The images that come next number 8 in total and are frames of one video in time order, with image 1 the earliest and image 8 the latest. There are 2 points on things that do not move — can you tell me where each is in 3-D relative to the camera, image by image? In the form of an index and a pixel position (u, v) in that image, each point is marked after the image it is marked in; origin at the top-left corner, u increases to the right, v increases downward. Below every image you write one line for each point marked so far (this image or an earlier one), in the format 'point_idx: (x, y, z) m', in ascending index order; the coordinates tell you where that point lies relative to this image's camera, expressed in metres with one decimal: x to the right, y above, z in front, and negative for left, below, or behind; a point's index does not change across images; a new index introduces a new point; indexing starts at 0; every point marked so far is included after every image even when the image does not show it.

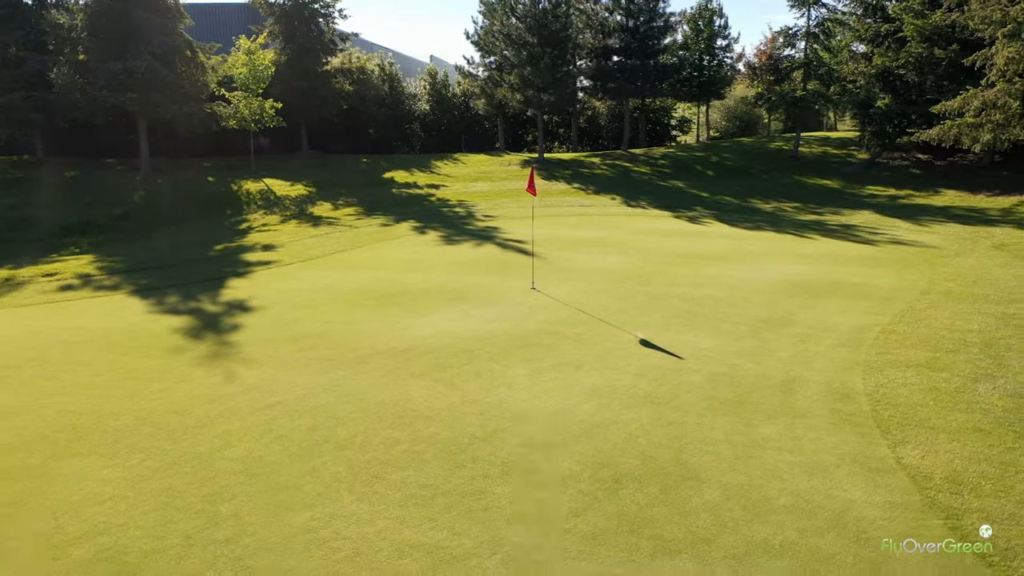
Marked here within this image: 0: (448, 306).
0: (-0.8, -0.2, +10.4) m
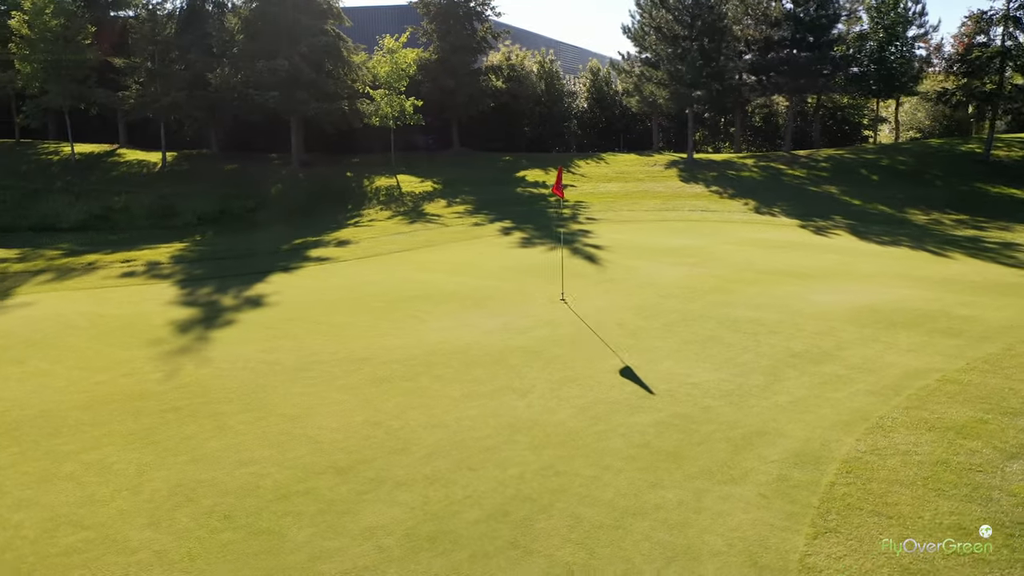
0: (-0.7, -0.3, +9.8) m
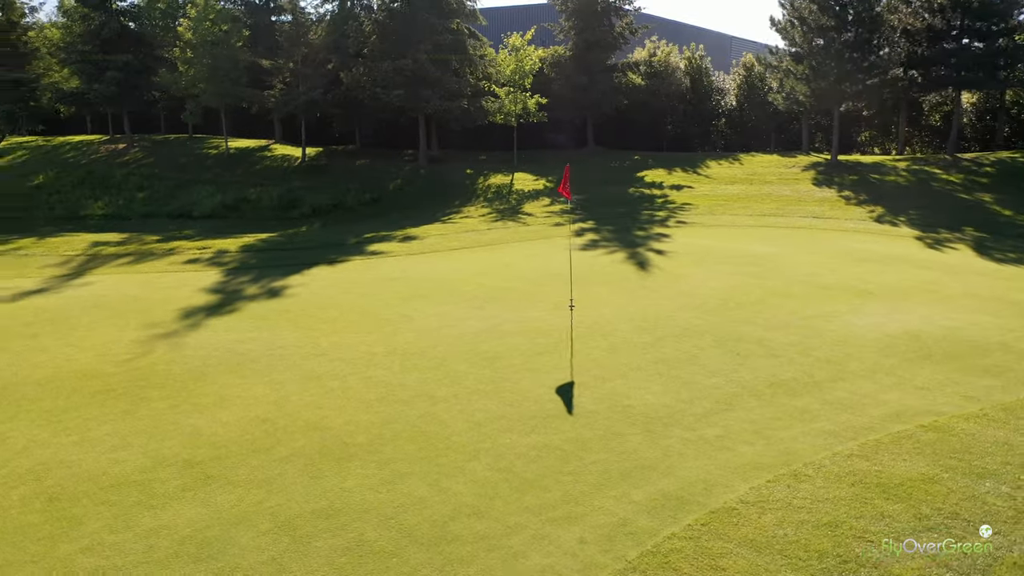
0: (-0.7, -0.3, +9.5) m
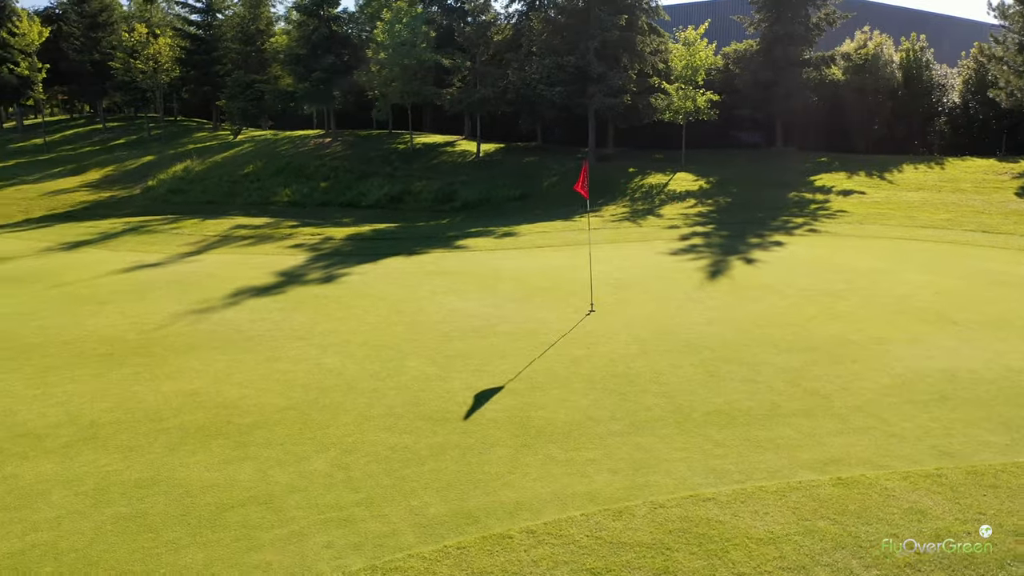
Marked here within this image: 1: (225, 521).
0: (-0.6, -0.3, +9.5) m
1: (-1.6, -1.3, +4.8) m
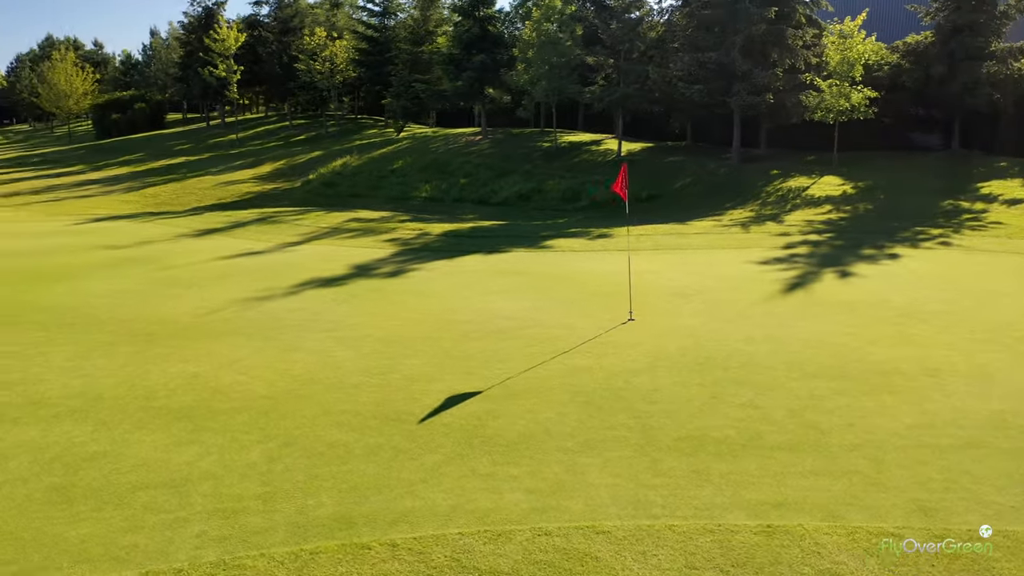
0: (-0.1, -0.3, +9.4) m
1: (-2.3, -1.3, +5.0) m
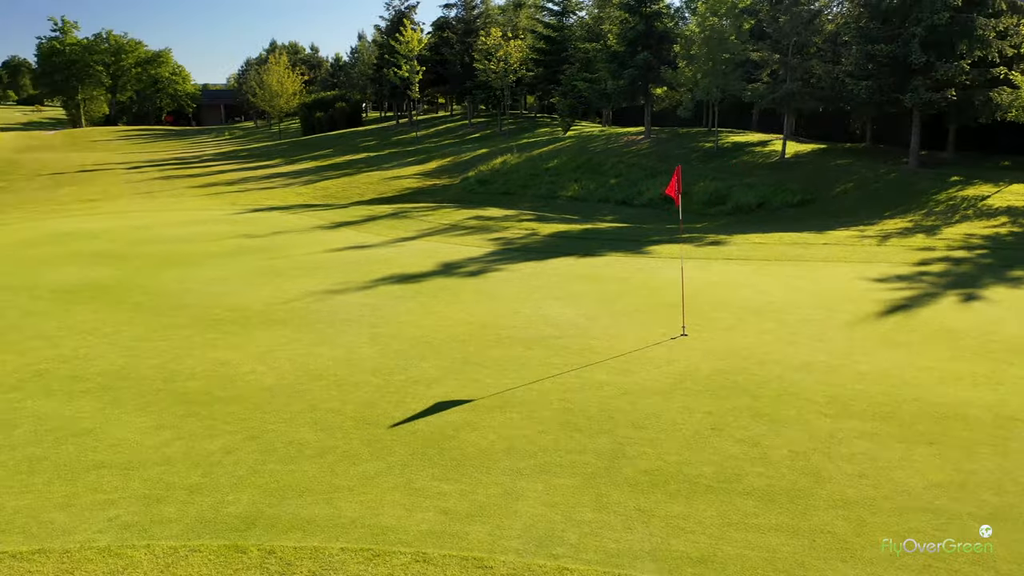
0: (+0.4, -0.3, +9.0) m
1: (-2.7, -1.2, +5.3) m
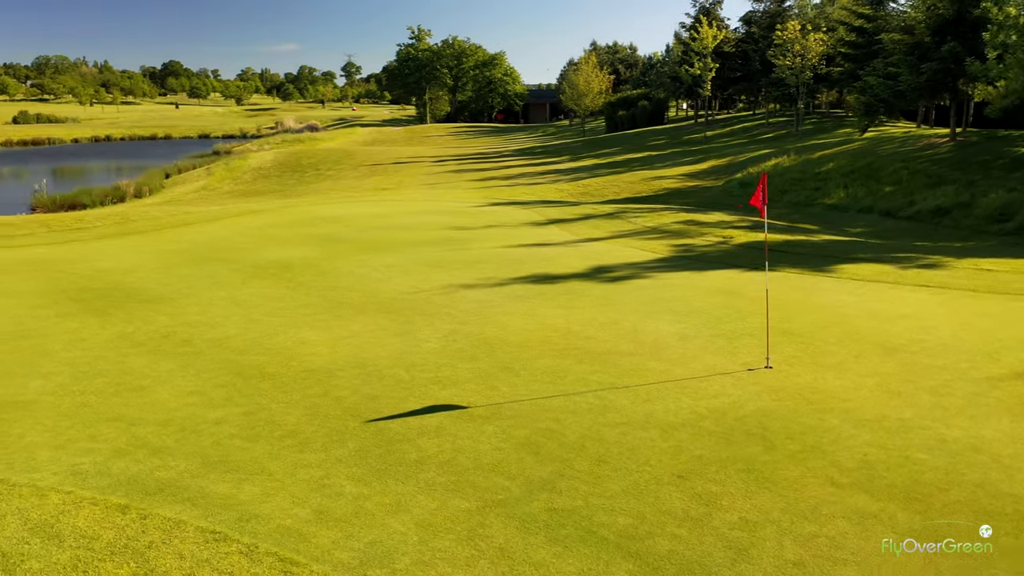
0: (+1.3, -0.4, +8.4) m
1: (-3.1, -1.0, +6.1) m
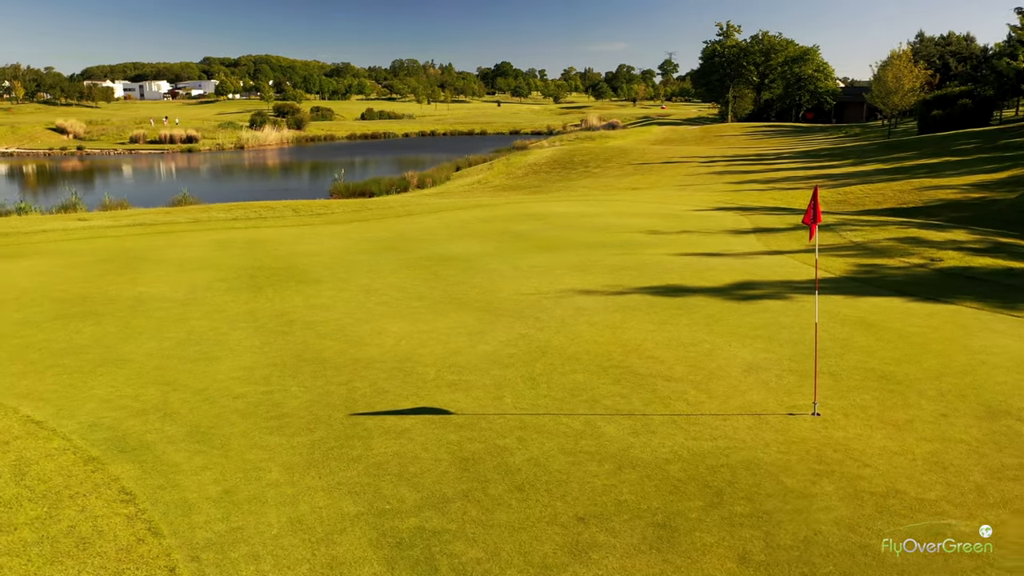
0: (+1.9, -0.6, +7.6) m
1: (-3.1, -0.8, +7.0) m
